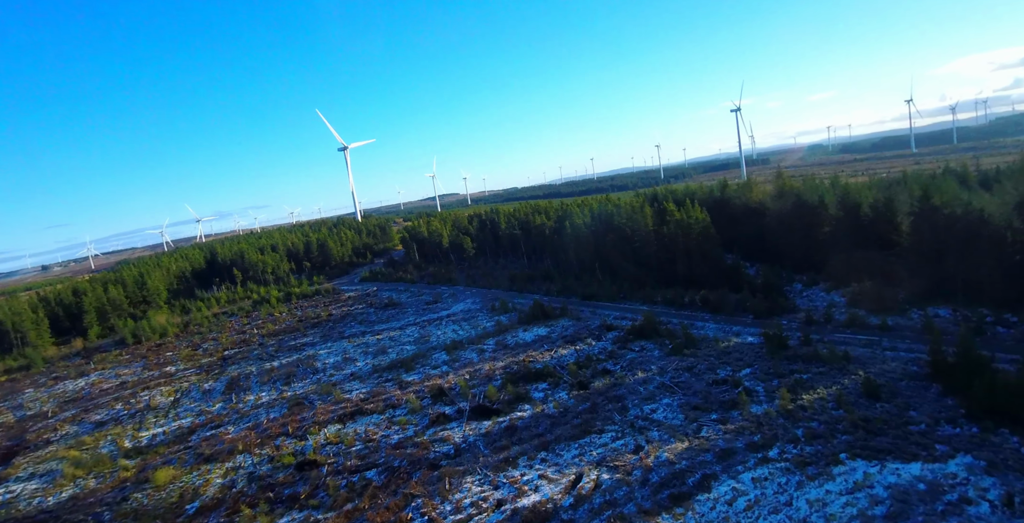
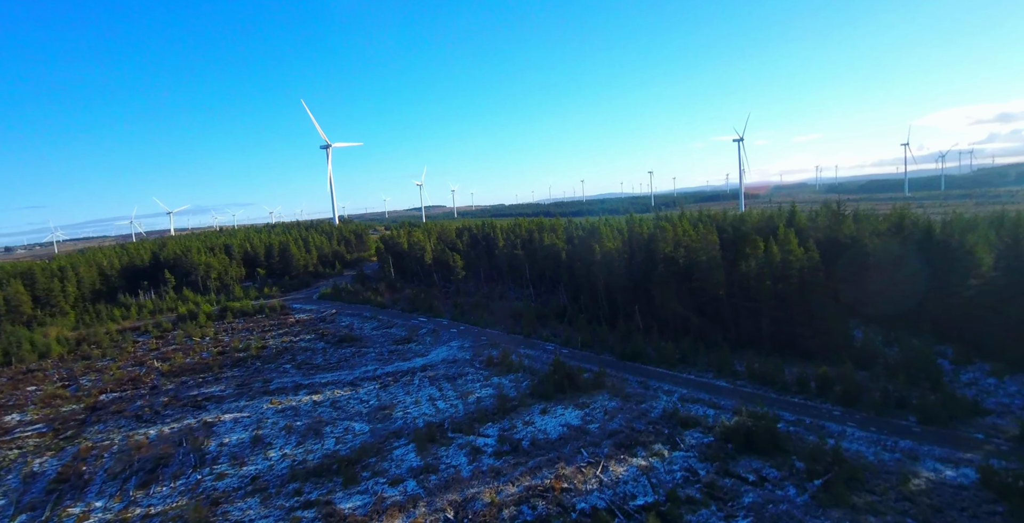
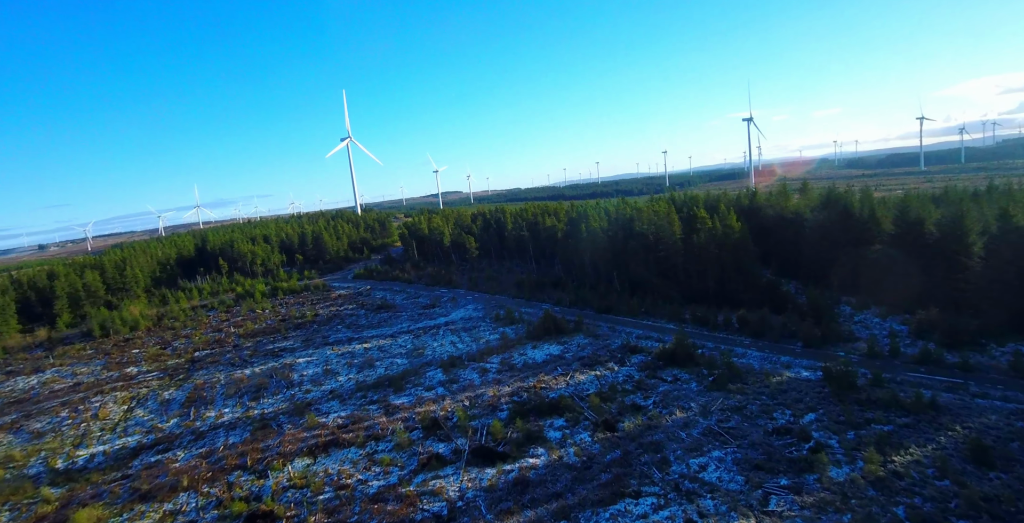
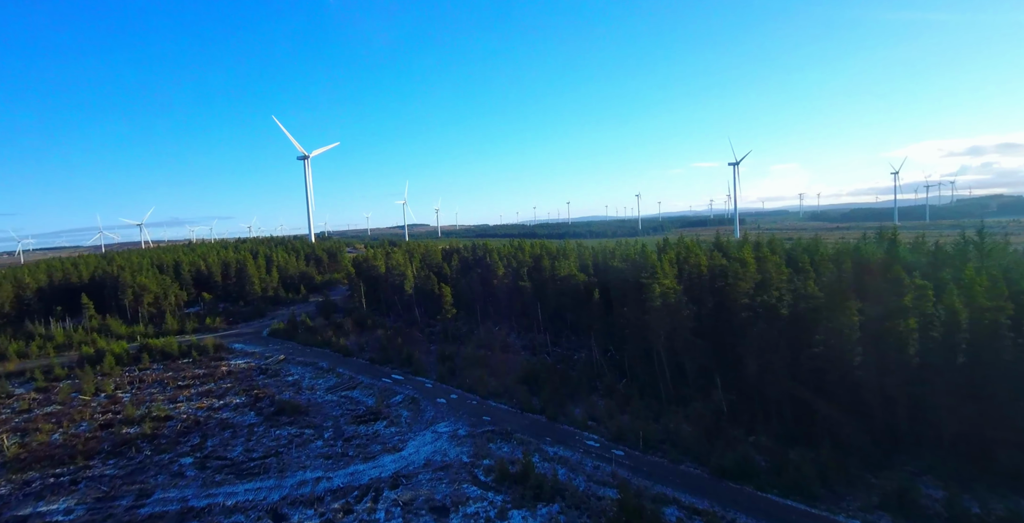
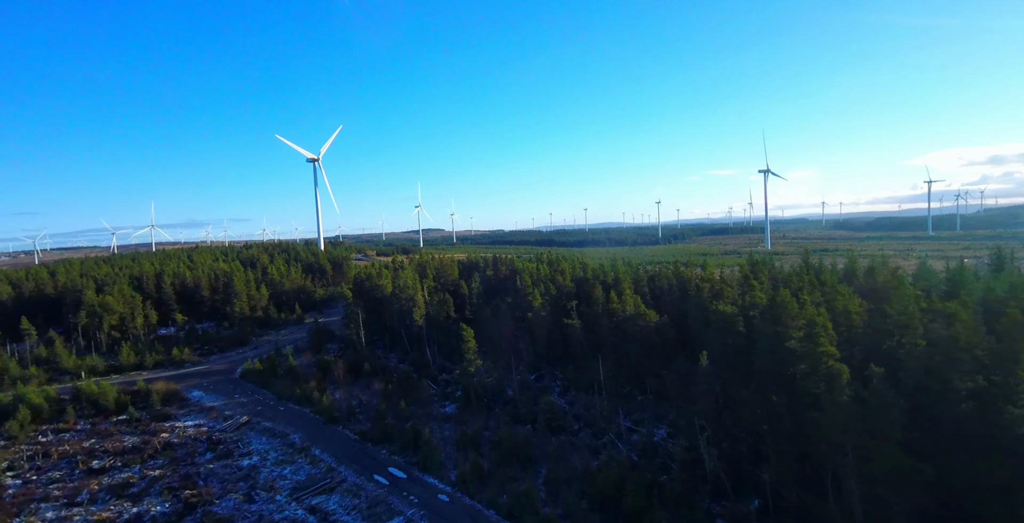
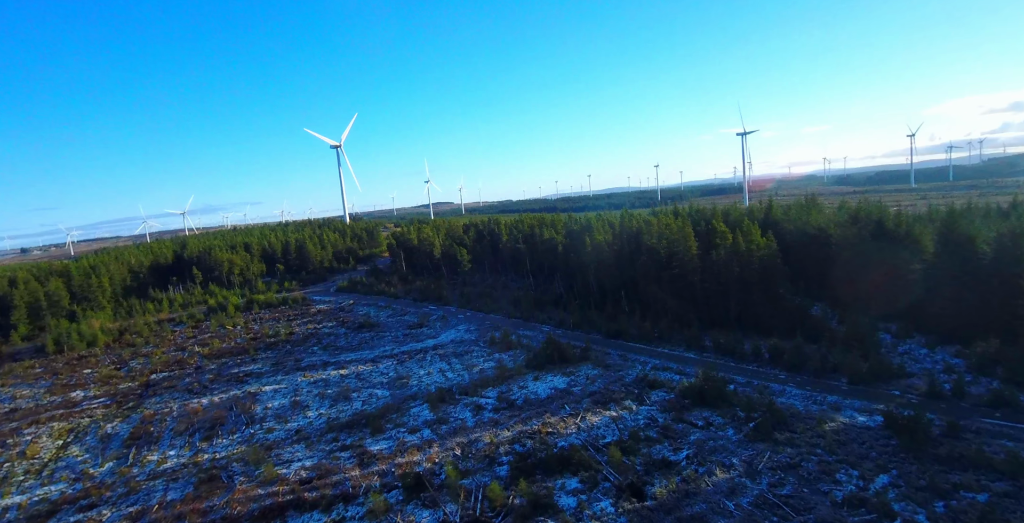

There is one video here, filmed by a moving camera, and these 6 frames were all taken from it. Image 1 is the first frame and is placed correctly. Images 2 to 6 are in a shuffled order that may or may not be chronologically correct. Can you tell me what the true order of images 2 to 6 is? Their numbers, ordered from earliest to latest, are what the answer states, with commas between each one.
3, 6, 2, 4, 5
